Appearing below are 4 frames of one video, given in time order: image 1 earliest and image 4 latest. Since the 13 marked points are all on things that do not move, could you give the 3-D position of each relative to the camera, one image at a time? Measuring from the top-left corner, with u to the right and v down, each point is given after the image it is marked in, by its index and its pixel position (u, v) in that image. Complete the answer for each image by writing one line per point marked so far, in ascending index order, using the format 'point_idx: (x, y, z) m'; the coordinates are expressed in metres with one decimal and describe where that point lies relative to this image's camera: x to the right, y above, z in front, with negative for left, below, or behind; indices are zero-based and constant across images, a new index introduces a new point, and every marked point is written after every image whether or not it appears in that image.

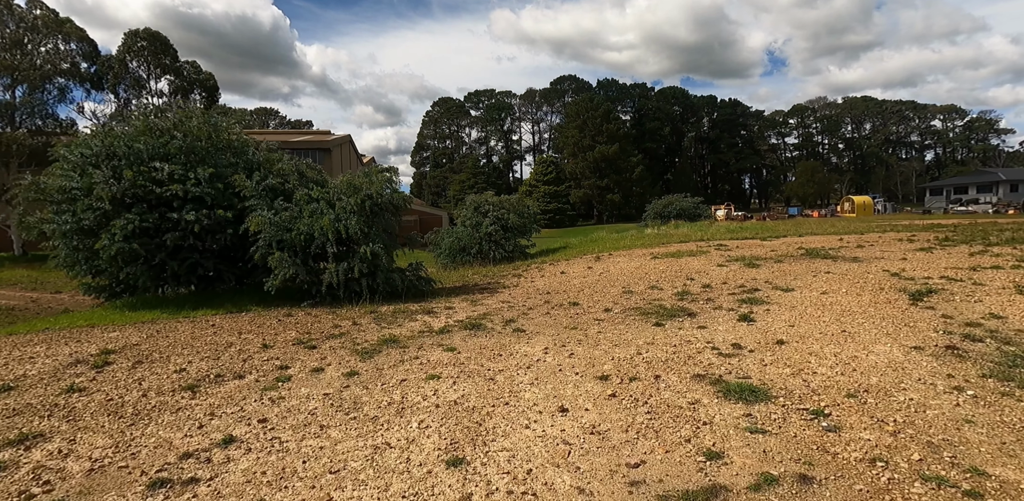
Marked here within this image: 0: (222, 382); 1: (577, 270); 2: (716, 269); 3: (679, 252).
0: (-2.3, -1.1, +4.5) m
1: (+1.4, -0.4, +12.4) m
2: (+4.0, -0.4, +11.1) m
3: (+4.9, -0.1, +16.7) m
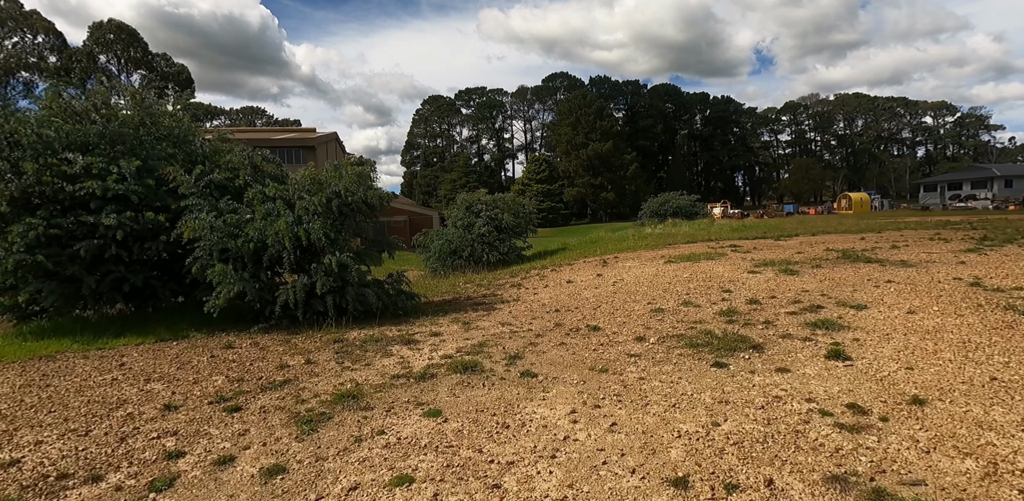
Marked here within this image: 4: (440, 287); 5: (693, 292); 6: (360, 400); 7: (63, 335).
0: (-2.3, -1.2, +2.8) m
1: (+1.4, -0.5, +10.7) m
2: (+4.0, -0.4, +9.5) m
3: (+4.8, -0.1, +15.1) m
4: (-1.6, -0.8, +12.2) m
5: (+2.6, -0.6, +8.1) m
6: (-1.1, -1.1, +4.1) m
7: (-5.7, -1.1, +7.1) m
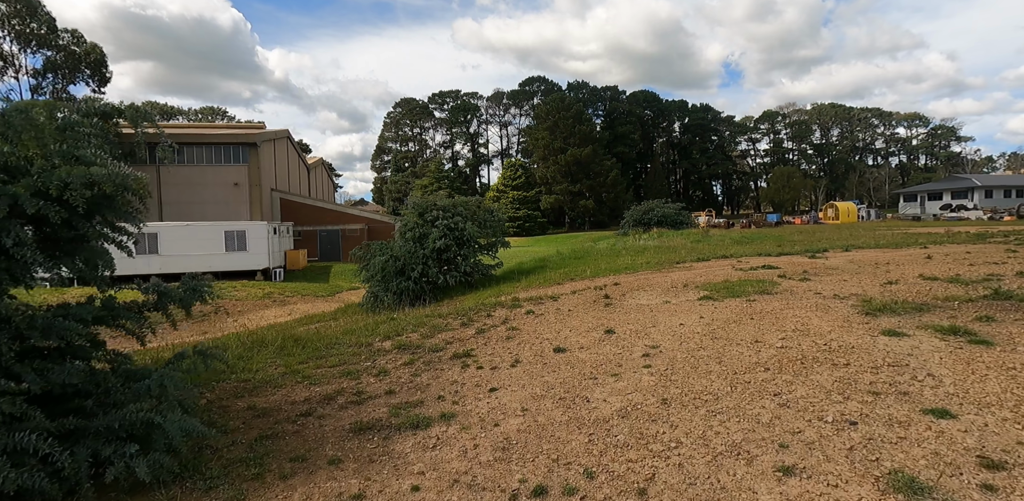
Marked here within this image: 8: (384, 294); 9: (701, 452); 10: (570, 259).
0: (-2.5, -1.5, -2.0) m
1: (+0.8, -1.0, +6.0) m
2: (+3.4, -0.9, +4.9) m
3: (+4.1, -0.6, +10.6) m
4: (-2.2, -1.2, +7.3) m
5: (+2.1, -1.0, +3.4) m
6: (-1.4, -1.4, -0.7) m
7: (-6.1, -1.4, +2.1) m
8: (-3.6, -1.2, +15.8) m
9: (+1.0, -1.1, +3.0) m
10: (+2.0, -0.3, +19.3) m
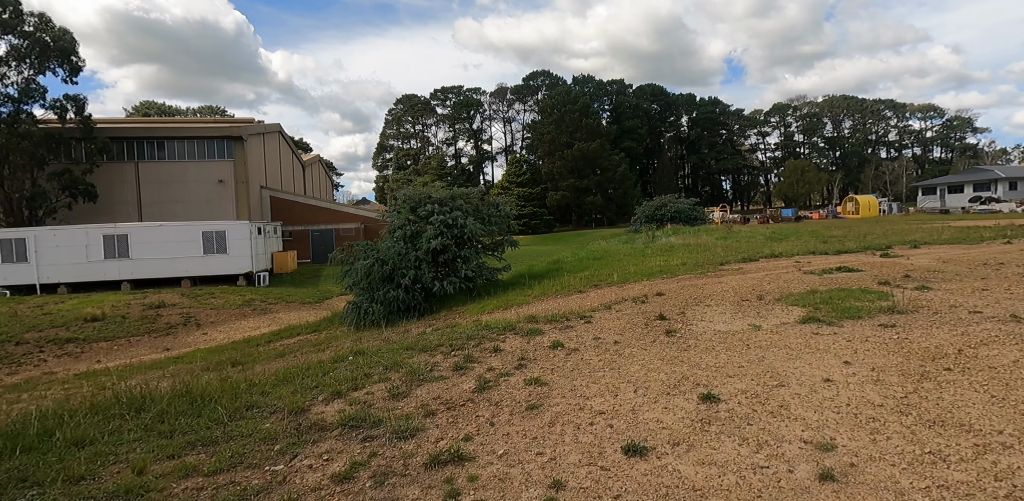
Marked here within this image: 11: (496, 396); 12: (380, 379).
0: (-2.4, -1.6, -4.8) m
1: (+1.0, -1.0, +3.3) m
2: (+3.6, -0.9, +2.2) m
3: (+4.3, -0.6, +7.8) m
4: (-2.0, -1.3, +4.6) m
5: (+2.3, -1.0, +0.7) m
6: (-1.3, -1.5, -3.5) m
7: (-6.0, -1.5, -0.6) m
8: (-3.3, -1.3, +13.1) m
9: (+1.2, -1.1, +0.3) m
10: (+2.3, -0.3, +16.5) m
11: (-0.1, -1.1, +4.2) m
12: (-1.2, -1.2, +5.1) m
